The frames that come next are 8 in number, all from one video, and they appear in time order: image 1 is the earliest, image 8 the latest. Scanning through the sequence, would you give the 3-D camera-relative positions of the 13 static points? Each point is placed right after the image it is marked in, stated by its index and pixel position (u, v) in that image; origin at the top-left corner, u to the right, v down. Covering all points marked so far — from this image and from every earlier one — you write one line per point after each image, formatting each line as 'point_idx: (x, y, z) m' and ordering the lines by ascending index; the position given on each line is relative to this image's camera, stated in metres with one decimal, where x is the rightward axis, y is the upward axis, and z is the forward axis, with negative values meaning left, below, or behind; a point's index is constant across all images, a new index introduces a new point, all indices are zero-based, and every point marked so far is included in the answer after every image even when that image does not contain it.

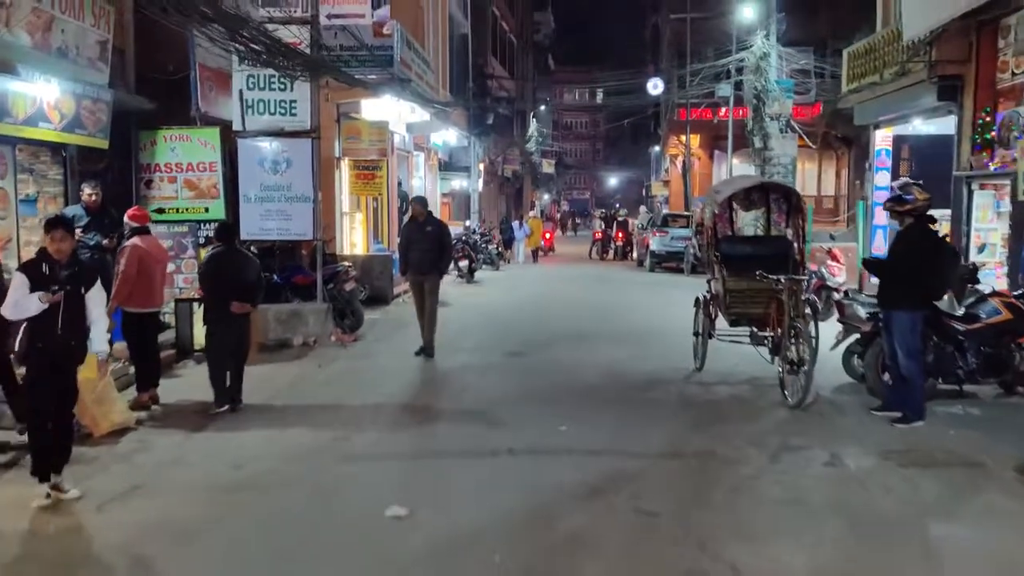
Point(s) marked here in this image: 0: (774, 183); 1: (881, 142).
0: (+2.7, +1.1, +9.4) m
1: (+6.8, +2.7, +16.8) m
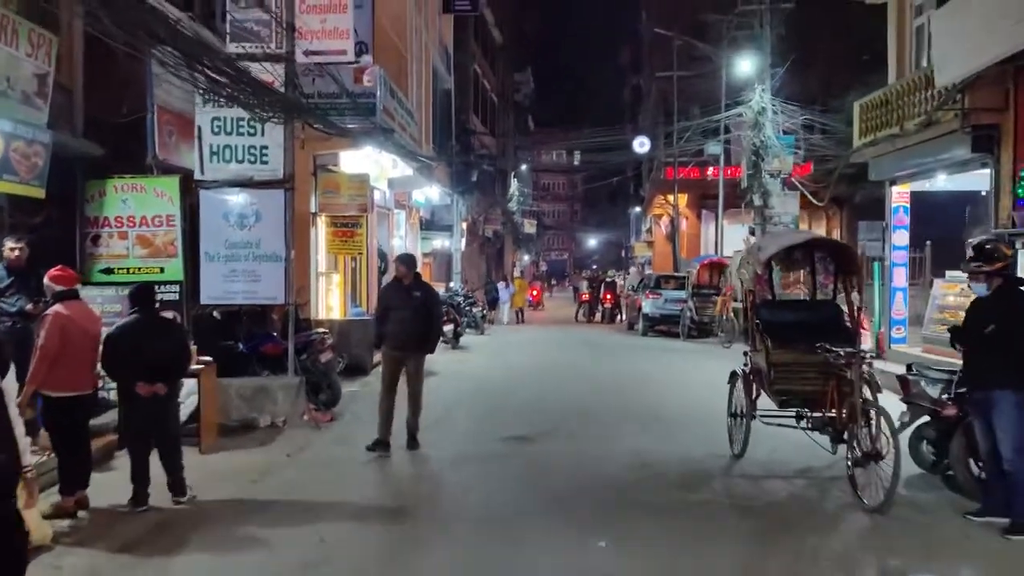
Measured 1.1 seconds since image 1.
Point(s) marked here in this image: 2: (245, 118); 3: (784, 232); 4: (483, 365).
0: (+2.8, +0.4, +8.1) m
1: (+6.7, +1.5, +15.7) m
2: (-3.1, +1.9, +10.3) m
3: (+2.5, +0.5, +8.2) m
4: (-0.5, -1.4, +15.9) m
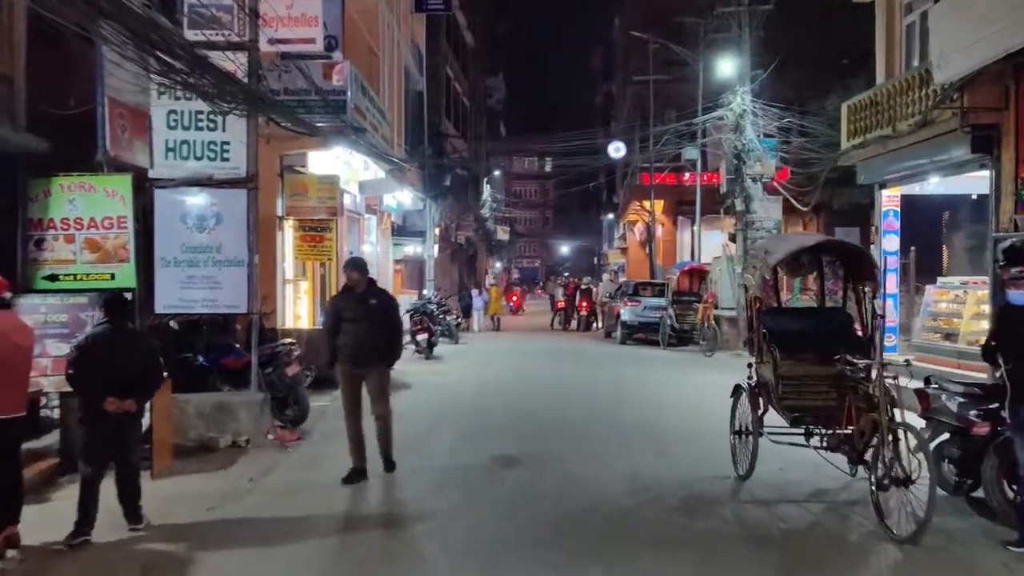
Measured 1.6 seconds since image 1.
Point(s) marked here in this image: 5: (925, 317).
0: (+2.7, +0.4, +7.5) m
1: (+6.3, +1.4, +15.2) m
2: (-3.3, +1.9, +9.5) m
3: (+2.4, +0.5, +7.6) m
4: (-0.9, -1.5, +15.2) m
5: (+6.6, -0.5, +14.4) m
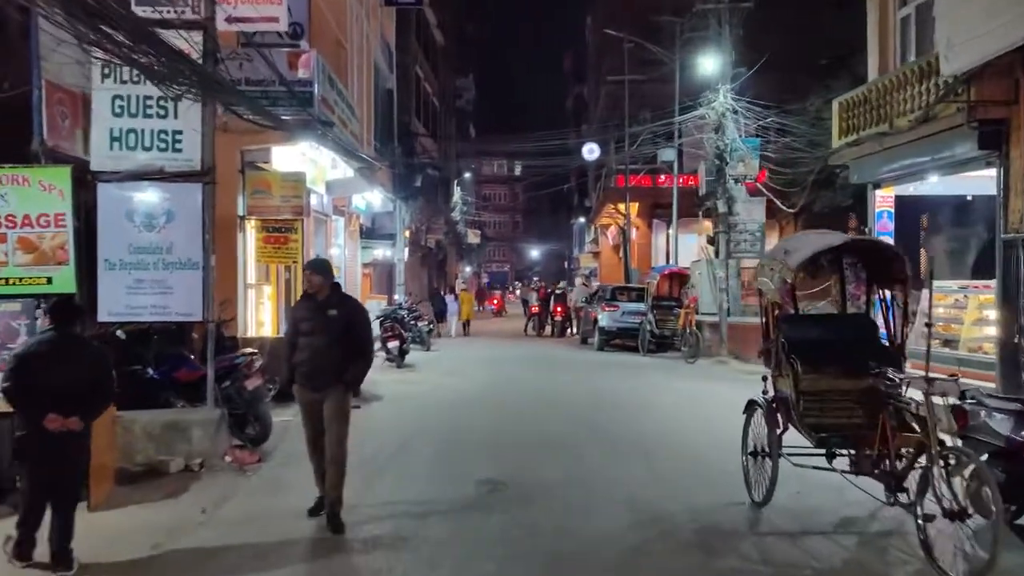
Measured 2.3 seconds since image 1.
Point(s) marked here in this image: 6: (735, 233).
0: (+2.6, +0.3, +6.7) m
1: (+5.9, +1.4, +14.6) m
2: (-3.4, +1.8, +8.6) m
3: (+2.3, +0.4, +6.8) m
4: (-1.3, -1.6, +14.3) m
5: (+6.3, -0.5, +13.8) m
6: (+4.9, +1.2, +19.9) m
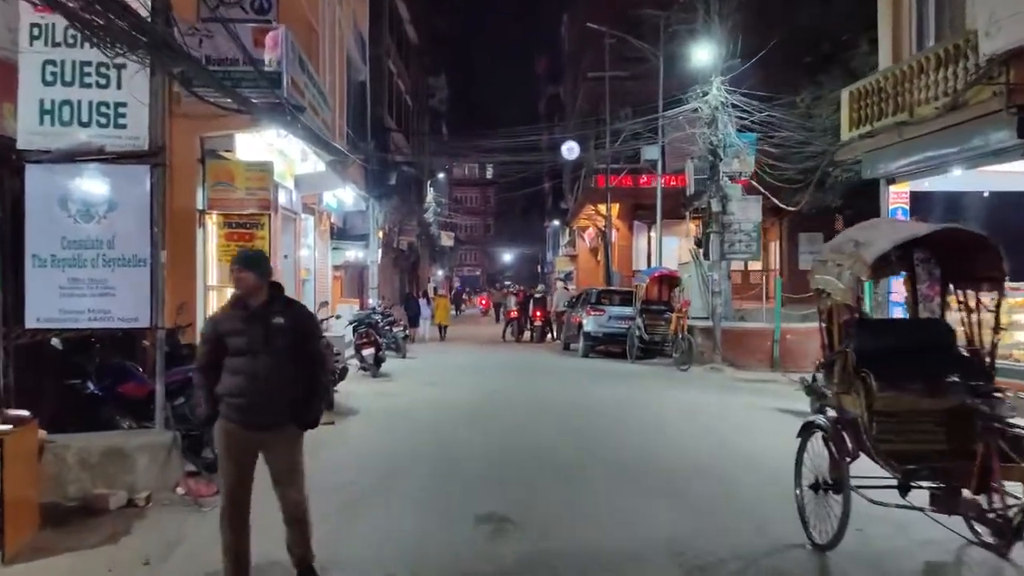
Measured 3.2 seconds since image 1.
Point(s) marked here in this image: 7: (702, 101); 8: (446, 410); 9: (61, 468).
0: (+2.7, +0.3, +5.7) m
1: (+5.7, +1.3, +13.6) m
2: (-3.4, +1.8, +7.3) m
3: (+2.4, +0.4, +5.7) m
4: (-1.4, -1.6, +13.0) m
5: (+6.1, -0.6, +12.9) m
6: (+4.5, +1.2, +18.9) m
7: (+4.0, +3.9, +19.0) m
8: (-0.9, -1.7, +12.3) m
9: (-3.4, -1.3, +6.7) m
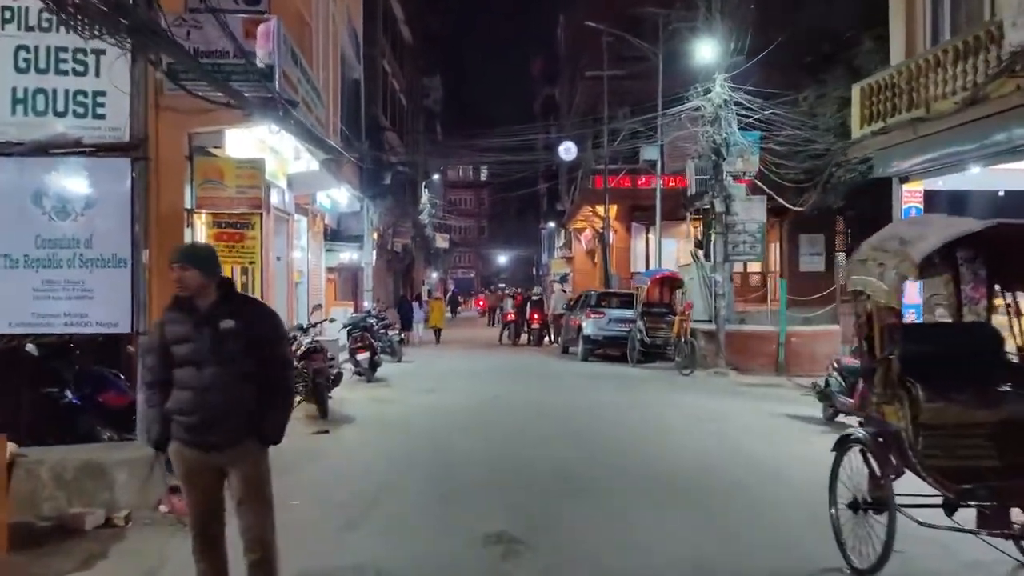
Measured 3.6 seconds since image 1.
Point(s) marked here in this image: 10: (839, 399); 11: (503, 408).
0: (+2.7, +0.3, +5.2) m
1: (+5.8, +1.3, +13.2) m
2: (-3.3, +1.8, +6.8) m
3: (+2.4, +0.4, +5.3) m
4: (-1.4, -1.6, +12.5) m
5: (+6.1, -0.6, +12.4) m
6: (+4.5, +1.1, +18.5) m
7: (+4.0, +3.9, +18.5) m
8: (-0.9, -1.7, +11.9) m
9: (-3.3, -1.4, +6.2) m
10: (+4.1, -1.4, +11.4) m
11: (-0.1, -1.7, +12.4) m
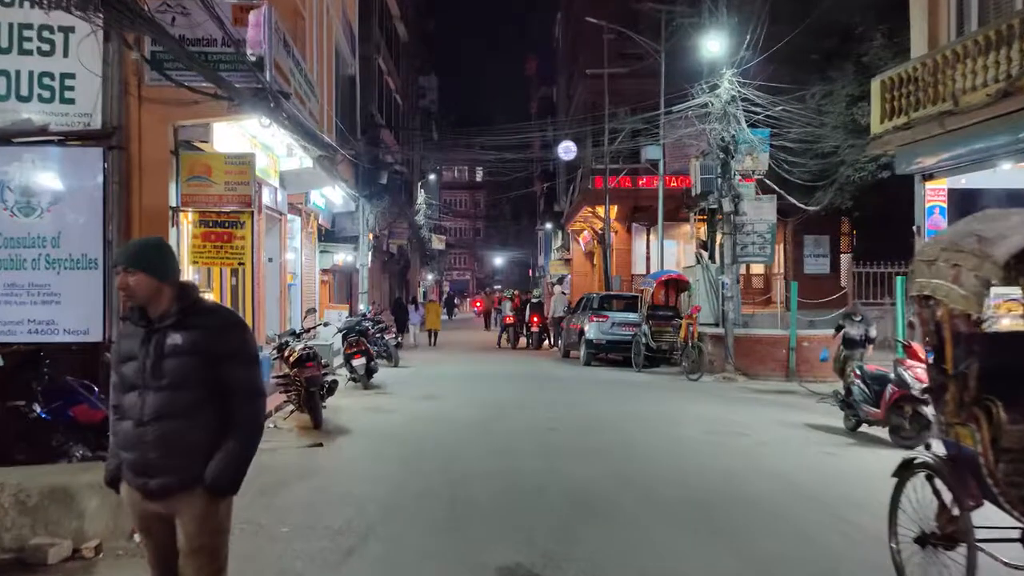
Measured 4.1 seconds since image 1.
0: (+2.8, +0.3, +4.6) m
1: (+5.8, +1.3, +12.6) m
2: (-3.2, +1.8, +6.1) m
3: (+2.5, +0.4, +4.7) m
4: (-1.4, -1.7, +11.9) m
5: (+6.2, -0.6, +11.8) m
6: (+4.5, +1.1, +17.9) m
7: (+4.0, +3.8, +17.9) m
8: (-0.8, -1.7, +11.2) m
9: (-3.2, -1.4, +5.6) m
10: (+4.2, -1.4, +10.8) m
11: (-0.1, -1.7, +11.7) m
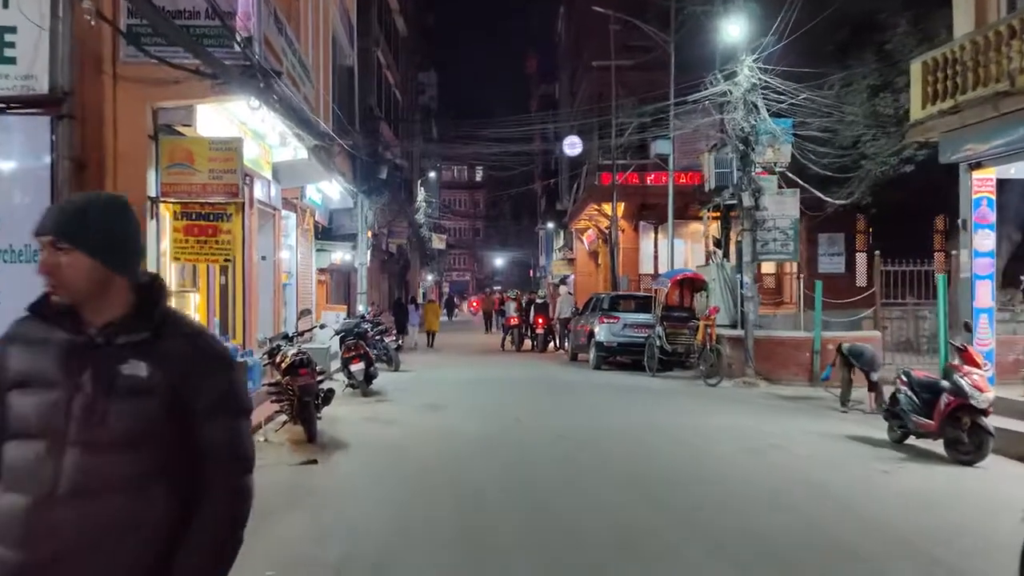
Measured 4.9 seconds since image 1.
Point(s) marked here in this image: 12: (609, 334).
0: (+3.0, +0.3, +3.6) m
1: (+6.0, +1.3, +11.6) m
2: (-3.1, +1.8, +5.2) m
3: (+2.7, +0.4, +3.7) m
4: (-1.2, -1.7, +10.9) m
5: (+6.3, -0.6, +10.8) m
6: (+4.7, +1.1, +16.9) m
7: (+4.1, +3.8, +17.0) m
8: (-0.6, -1.7, +10.2) m
9: (-3.0, -1.4, +4.6) m
10: (+4.3, -1.4, +9.8) m
11: (+0.1, -1.7, +10.7) m
12: (+2.1, -1.0, +19.0) m
